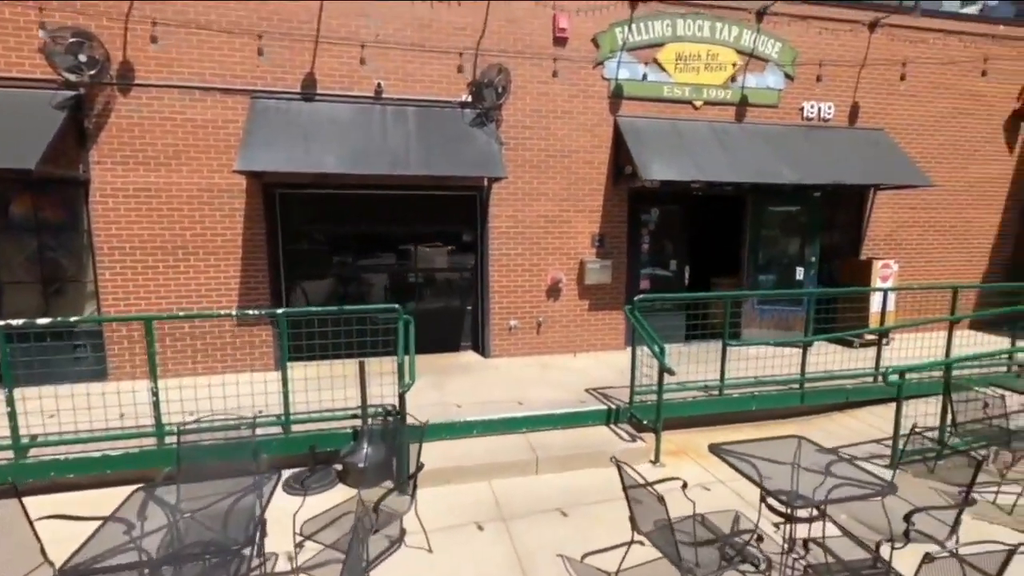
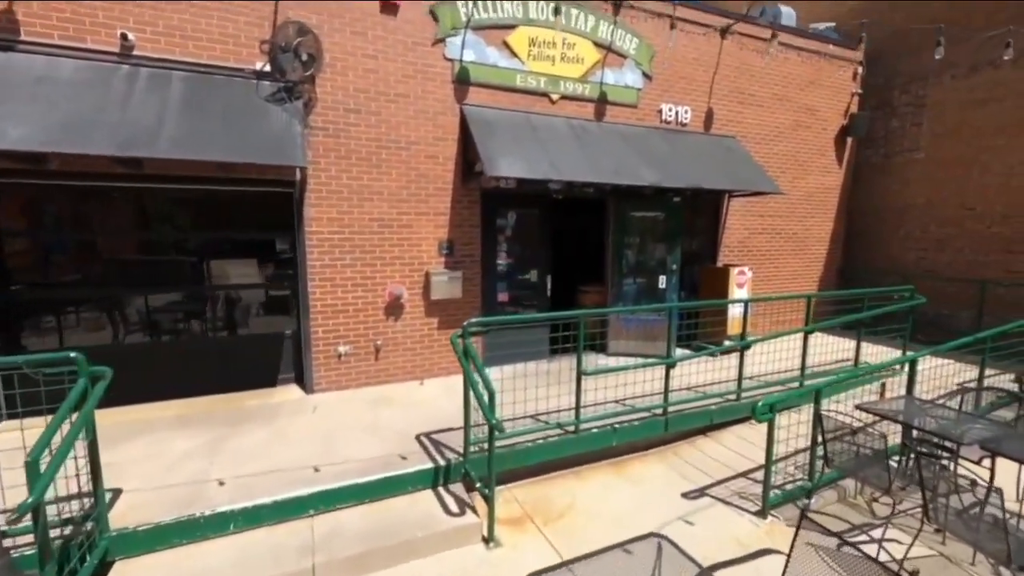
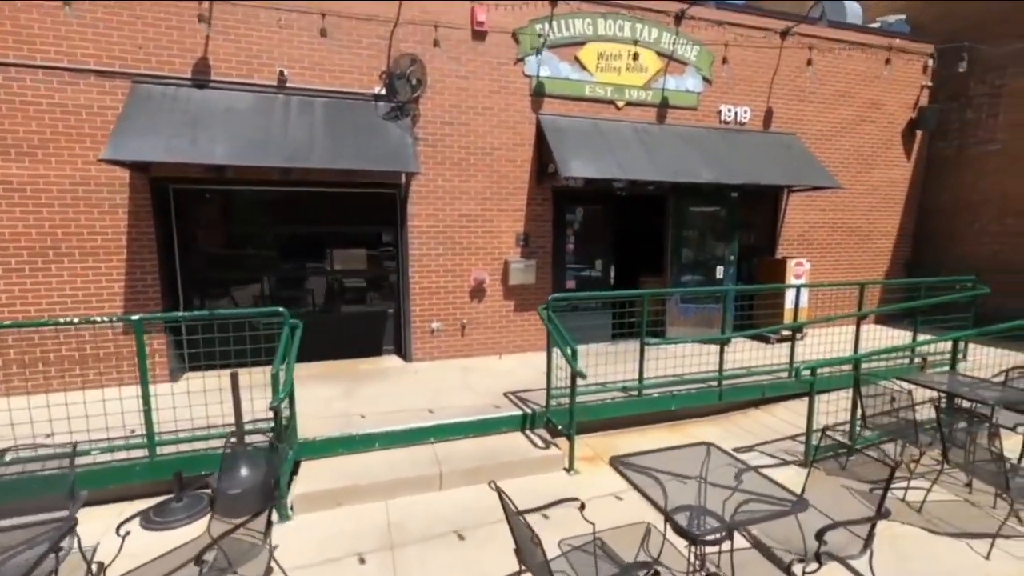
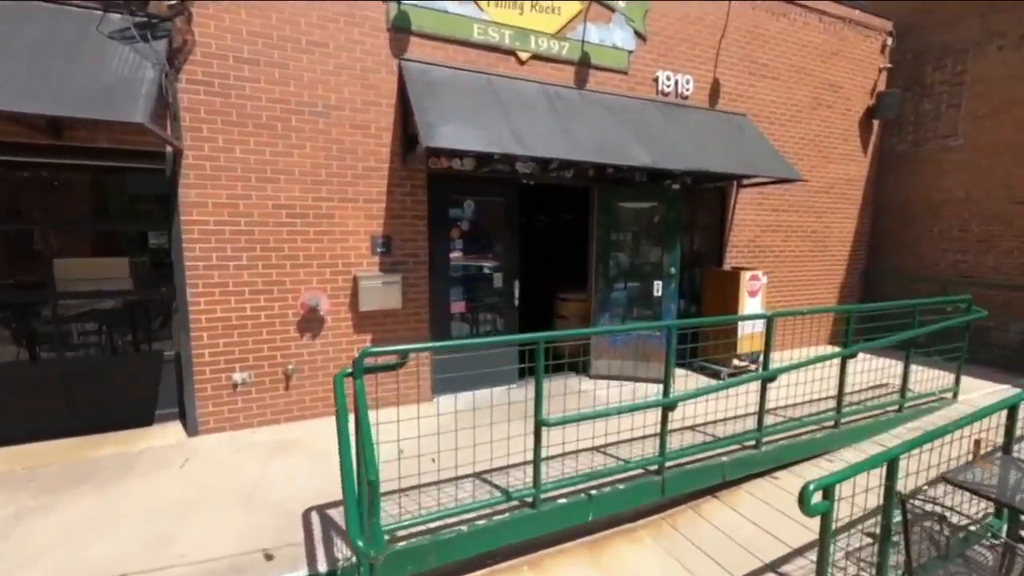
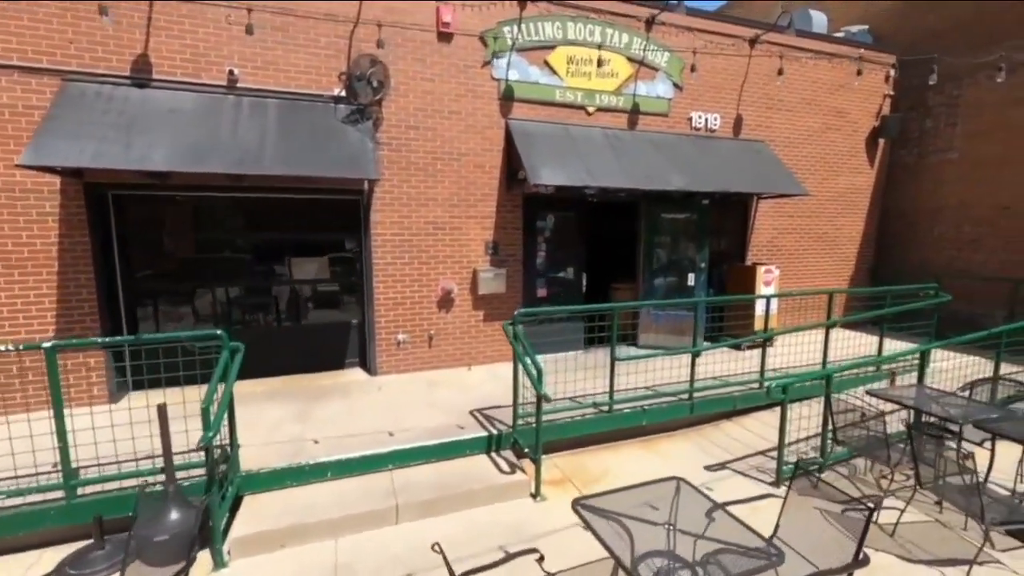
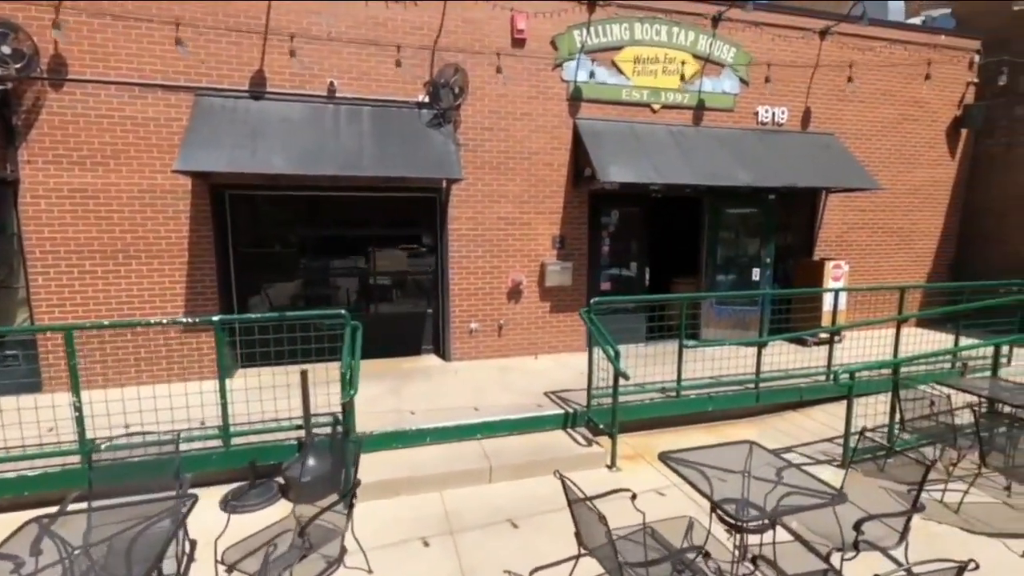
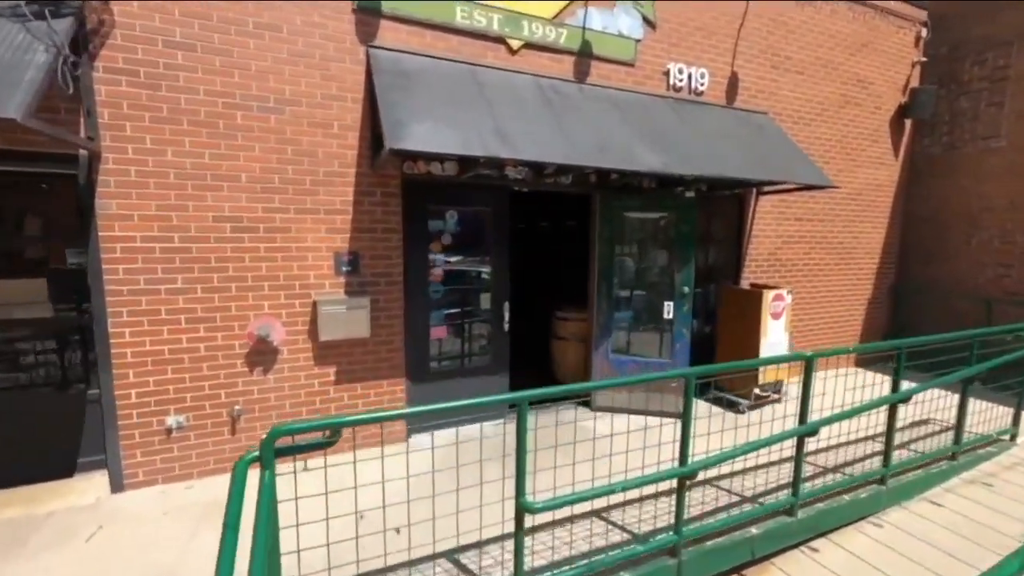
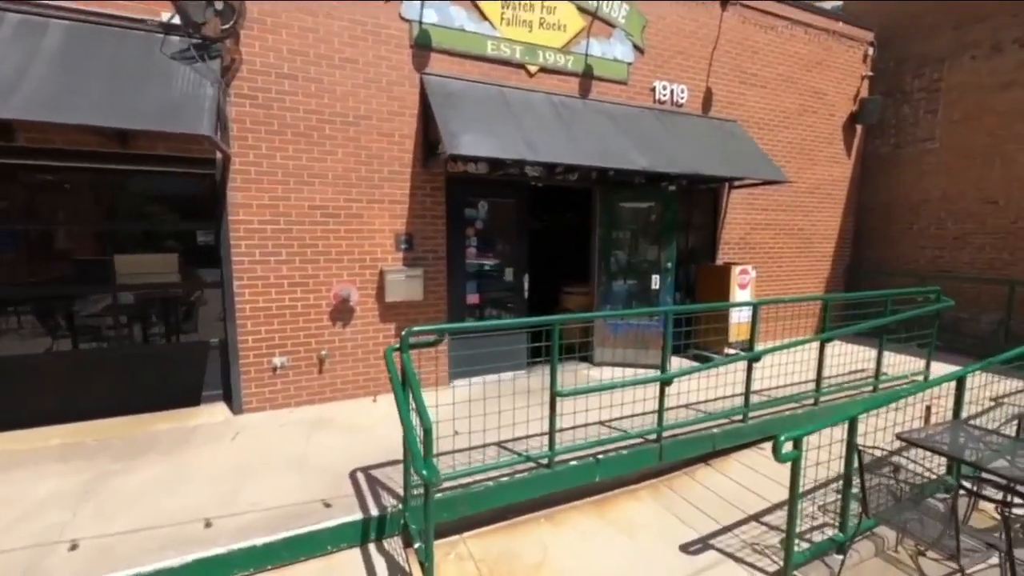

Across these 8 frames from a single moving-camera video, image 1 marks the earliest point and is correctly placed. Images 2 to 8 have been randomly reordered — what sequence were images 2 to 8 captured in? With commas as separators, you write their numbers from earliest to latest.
6, 3, 5, 2, 8, 4, 7
